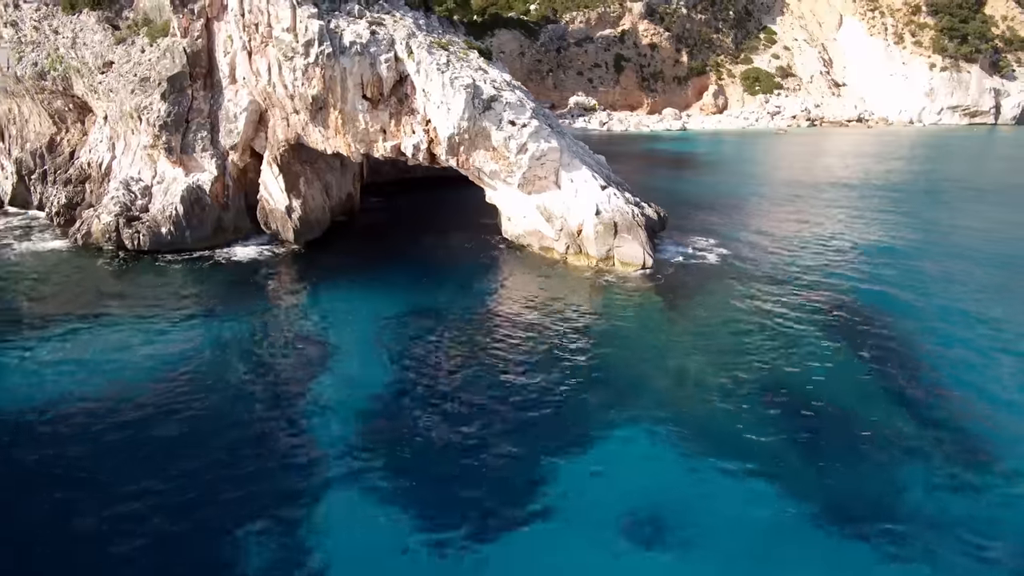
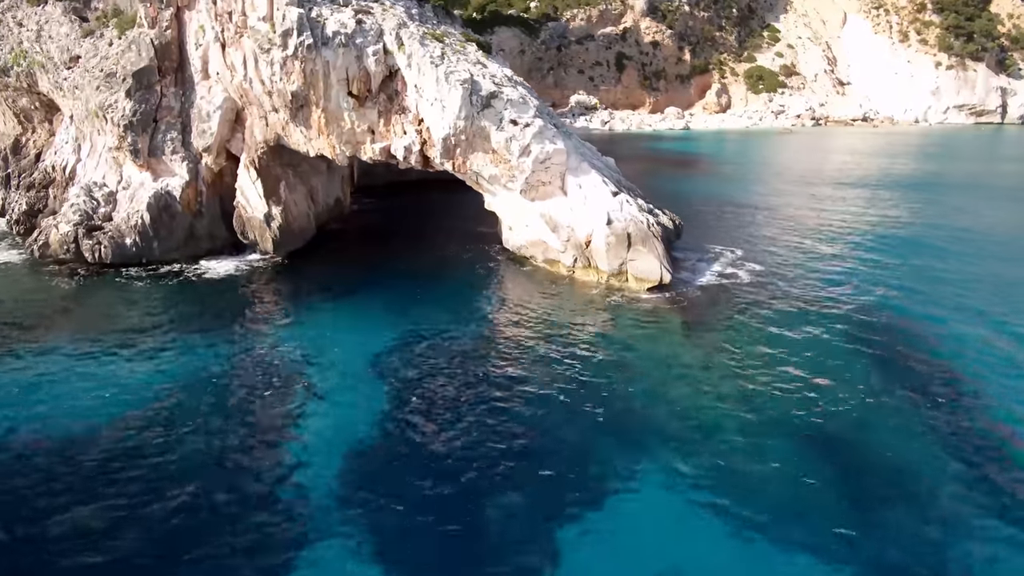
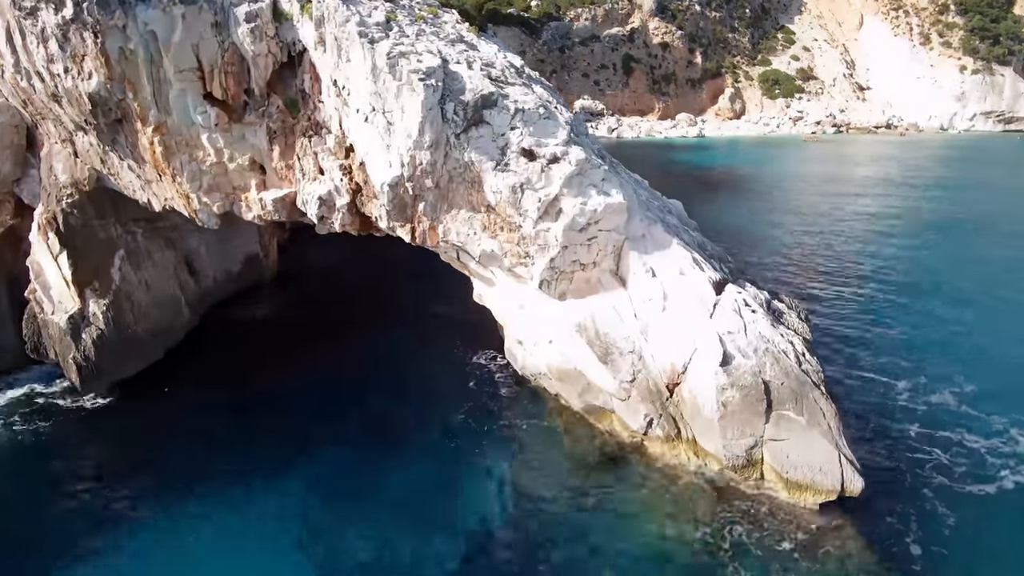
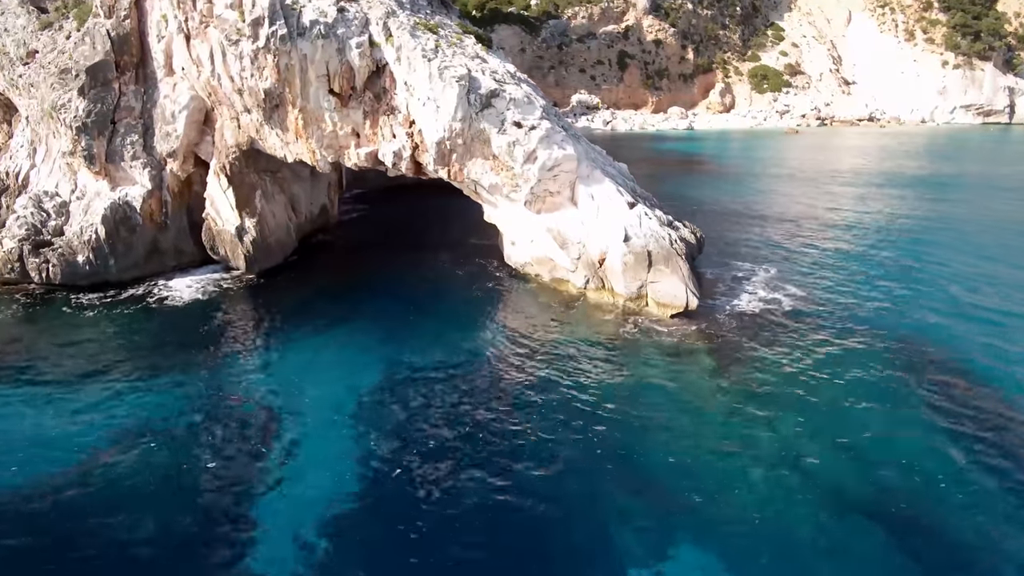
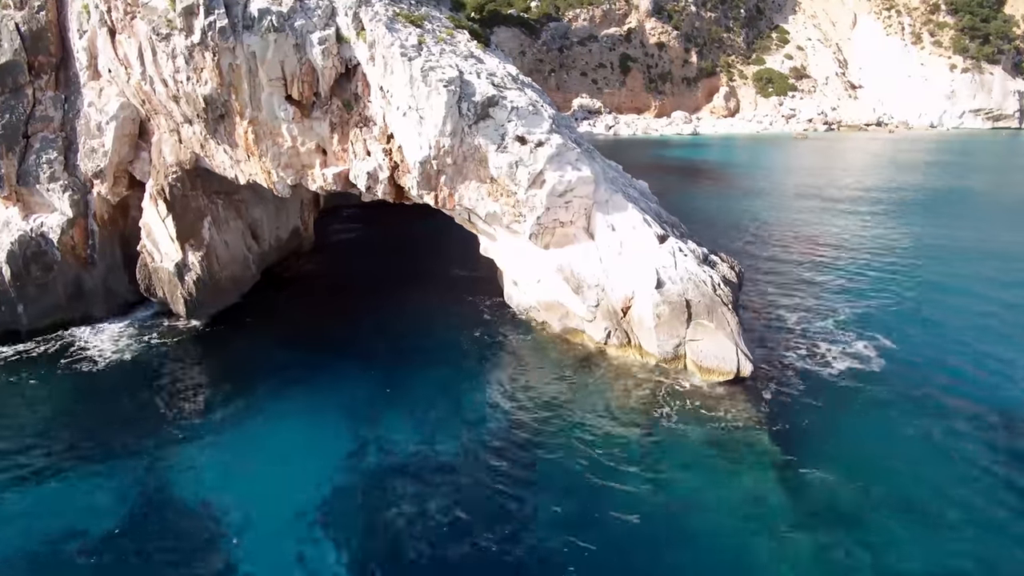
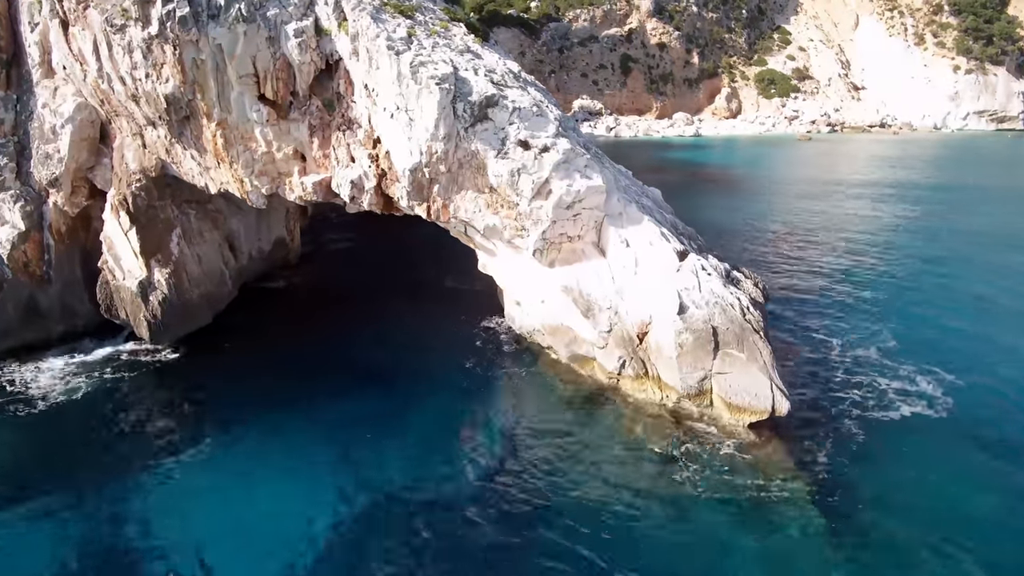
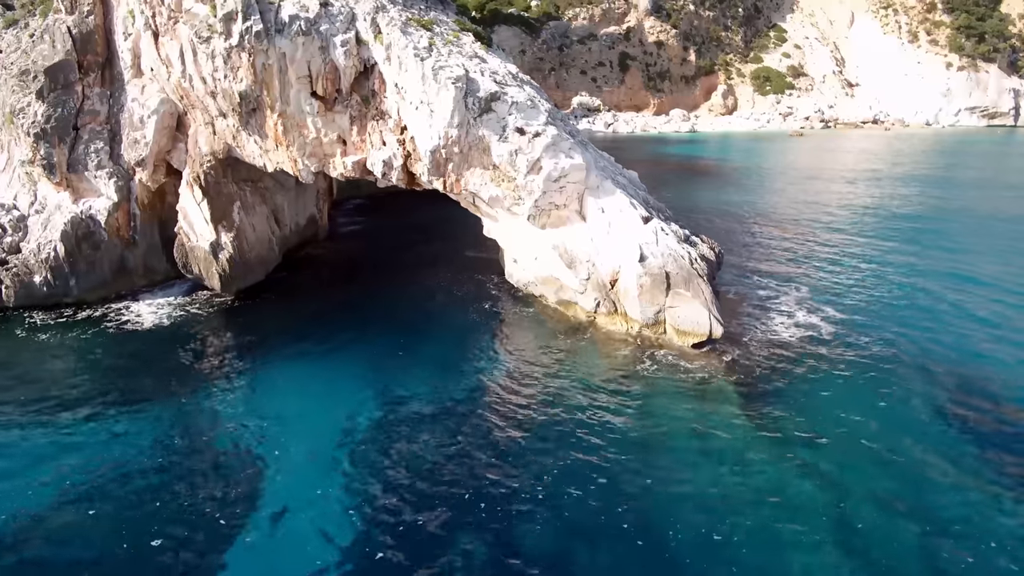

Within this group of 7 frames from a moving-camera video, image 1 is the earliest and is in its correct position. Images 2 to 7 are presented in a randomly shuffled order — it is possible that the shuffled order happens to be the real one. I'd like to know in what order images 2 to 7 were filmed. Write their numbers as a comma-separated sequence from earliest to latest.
2, 4, 7, 5, 6, 3
